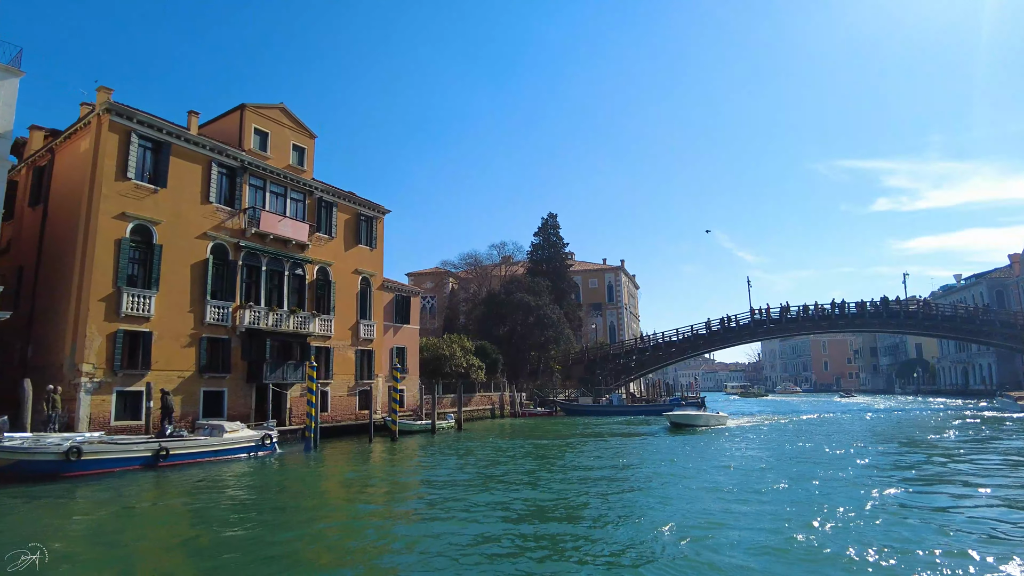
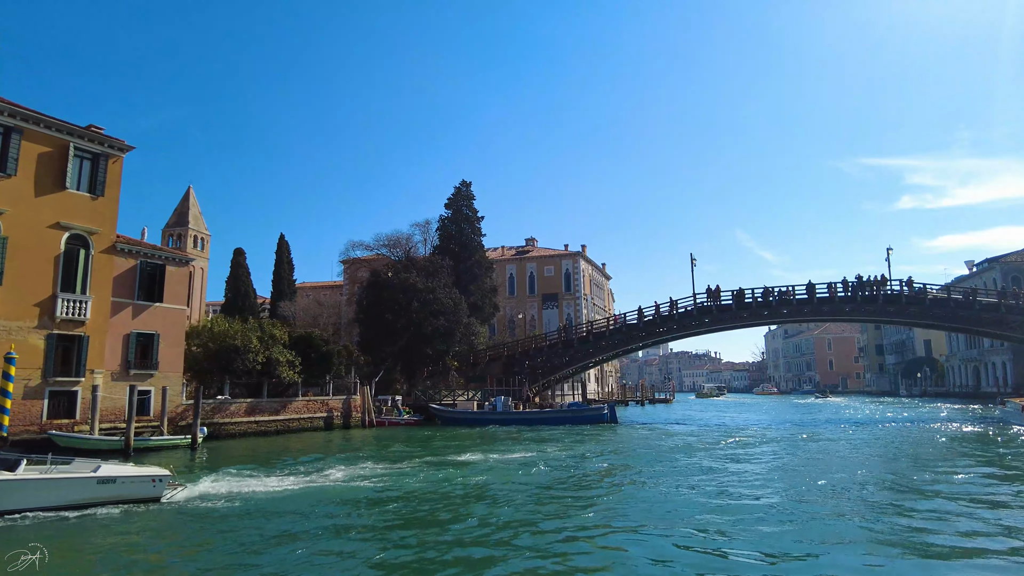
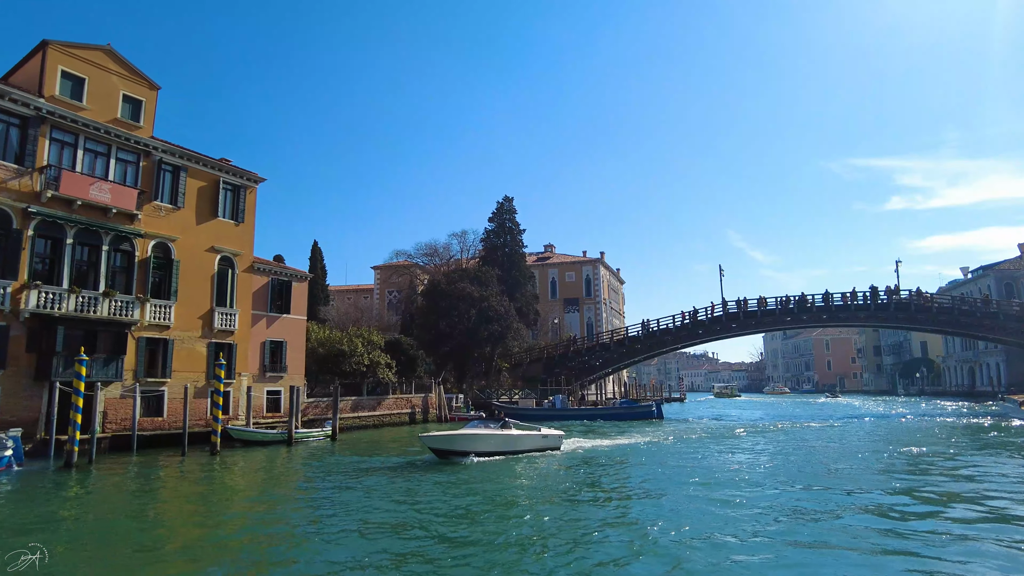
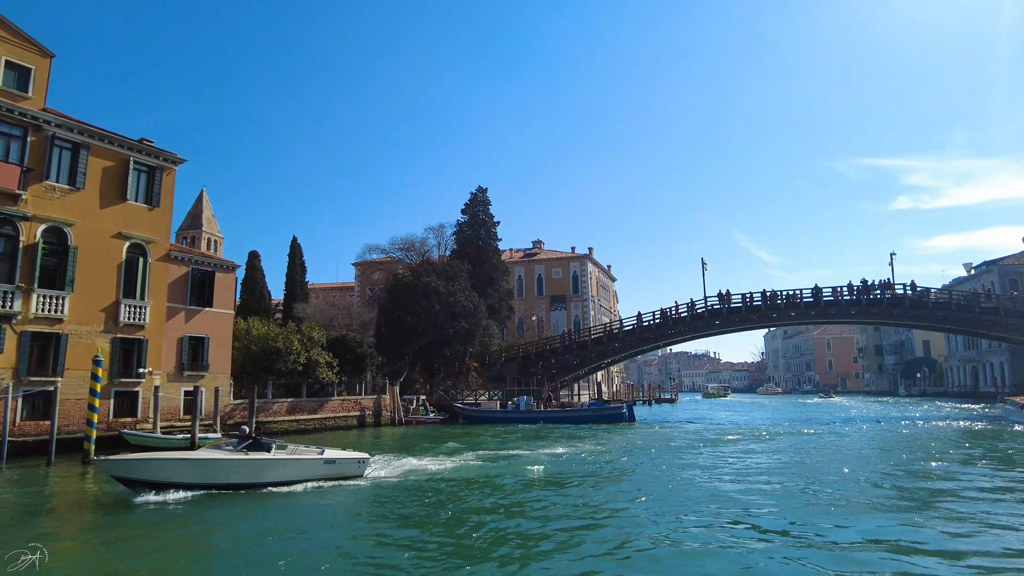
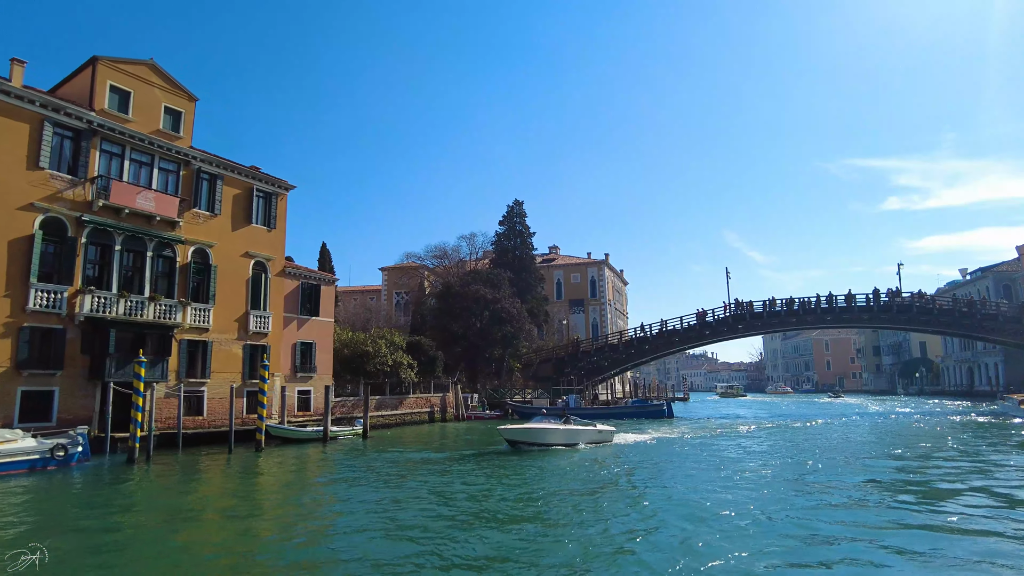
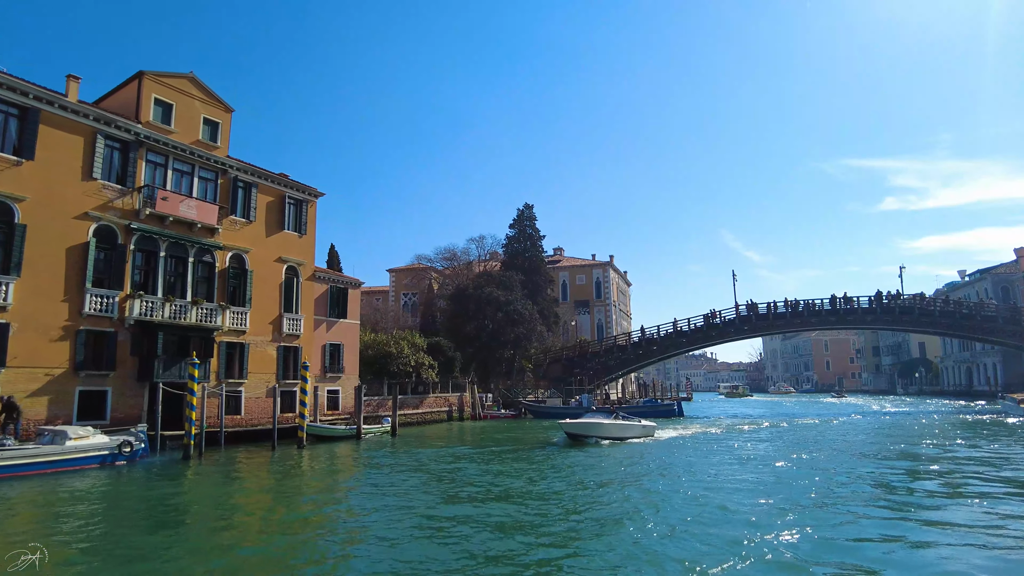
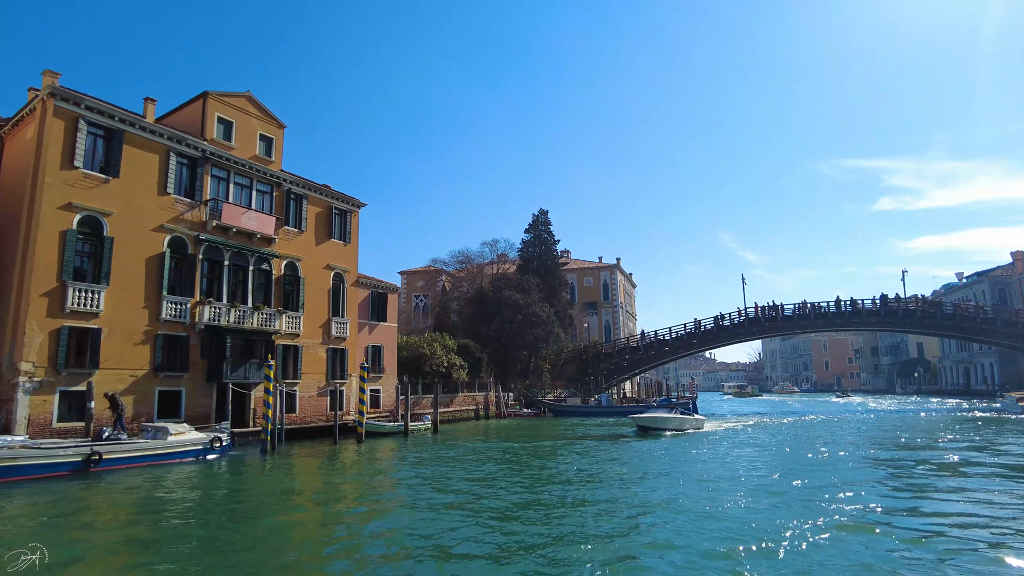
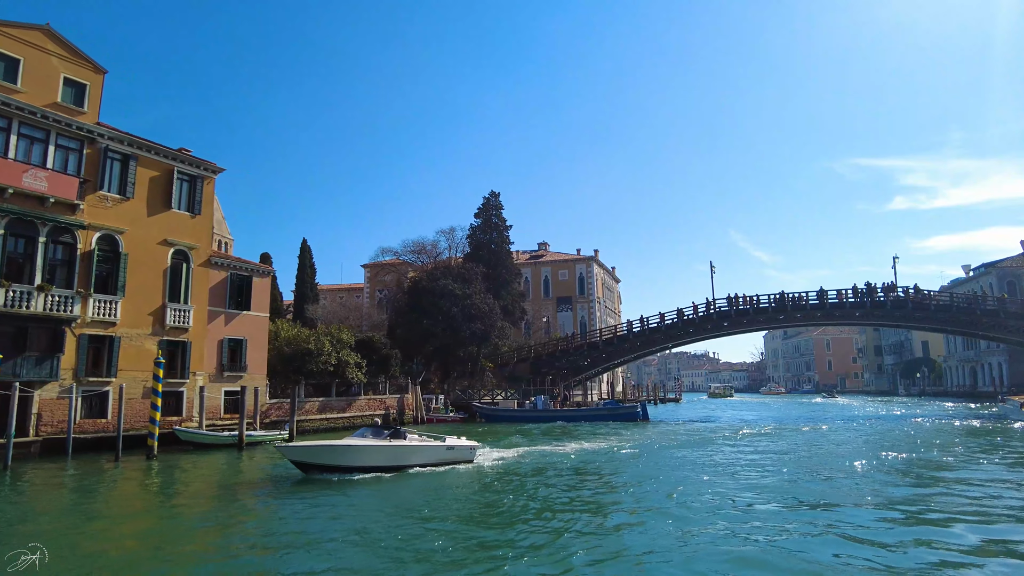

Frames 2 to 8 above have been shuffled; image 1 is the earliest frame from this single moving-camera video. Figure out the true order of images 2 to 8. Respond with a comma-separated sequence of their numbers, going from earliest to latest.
7, 6, 5, 3, 8, 4, 2
